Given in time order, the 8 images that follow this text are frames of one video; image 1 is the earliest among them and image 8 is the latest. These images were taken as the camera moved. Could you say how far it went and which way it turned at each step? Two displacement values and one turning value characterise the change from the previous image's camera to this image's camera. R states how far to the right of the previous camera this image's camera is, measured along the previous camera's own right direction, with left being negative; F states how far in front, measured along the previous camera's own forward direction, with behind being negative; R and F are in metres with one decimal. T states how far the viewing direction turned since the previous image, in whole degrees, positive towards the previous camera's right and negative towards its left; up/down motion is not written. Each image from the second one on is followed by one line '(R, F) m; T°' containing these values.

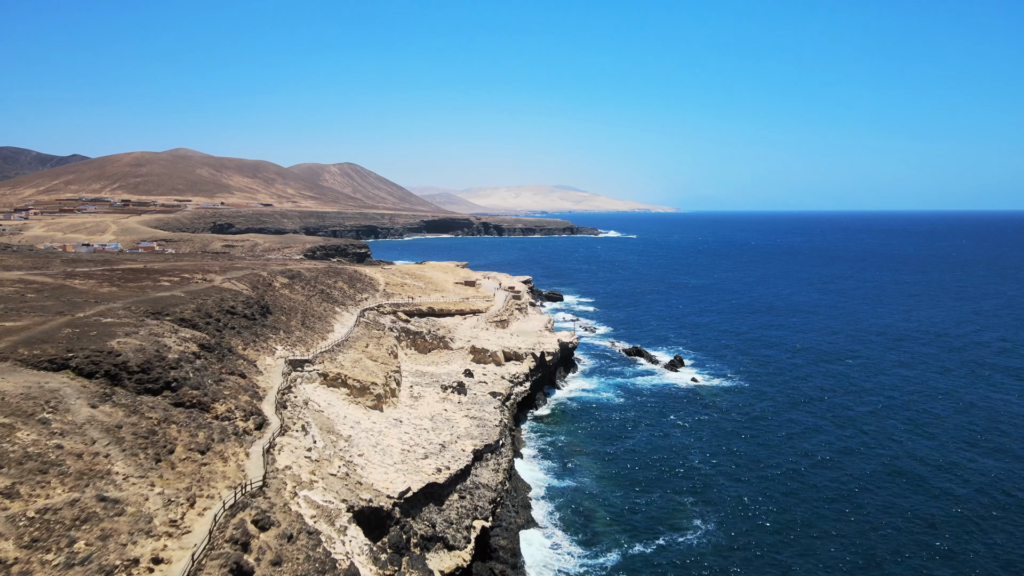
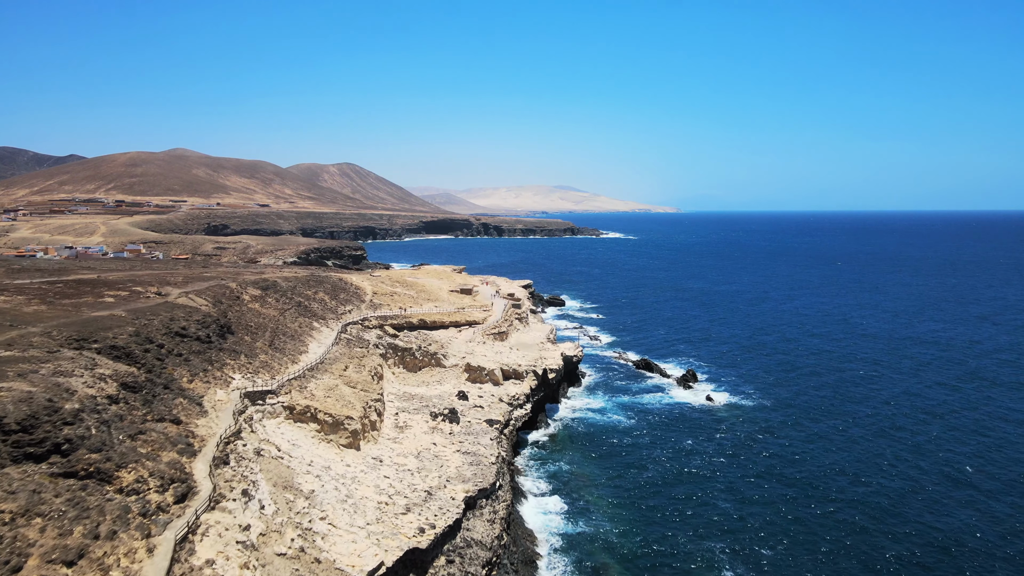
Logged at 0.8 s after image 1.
(+0.1, +3.9) m; 0°
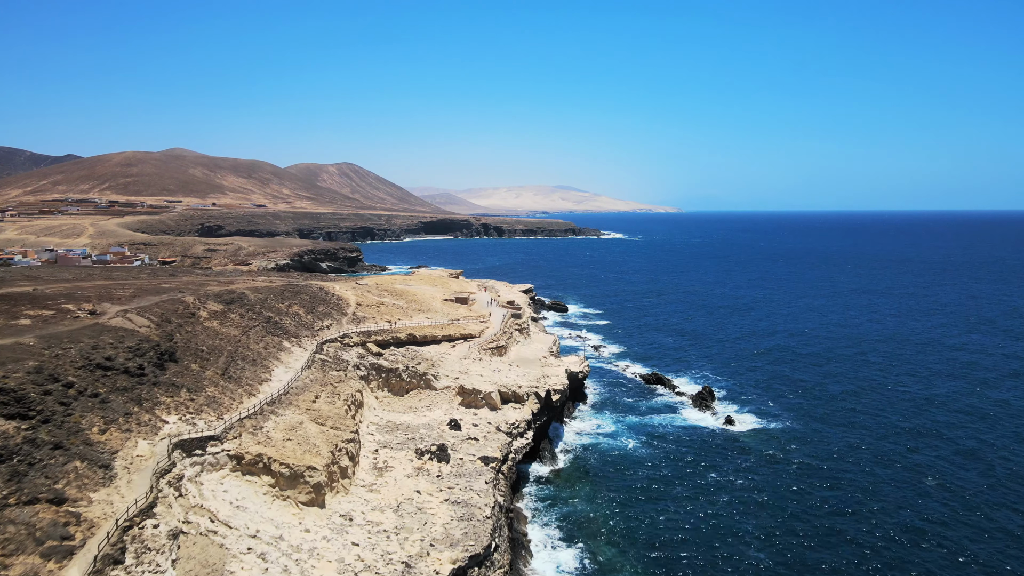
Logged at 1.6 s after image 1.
(+0.1, +4.2) m; 0°
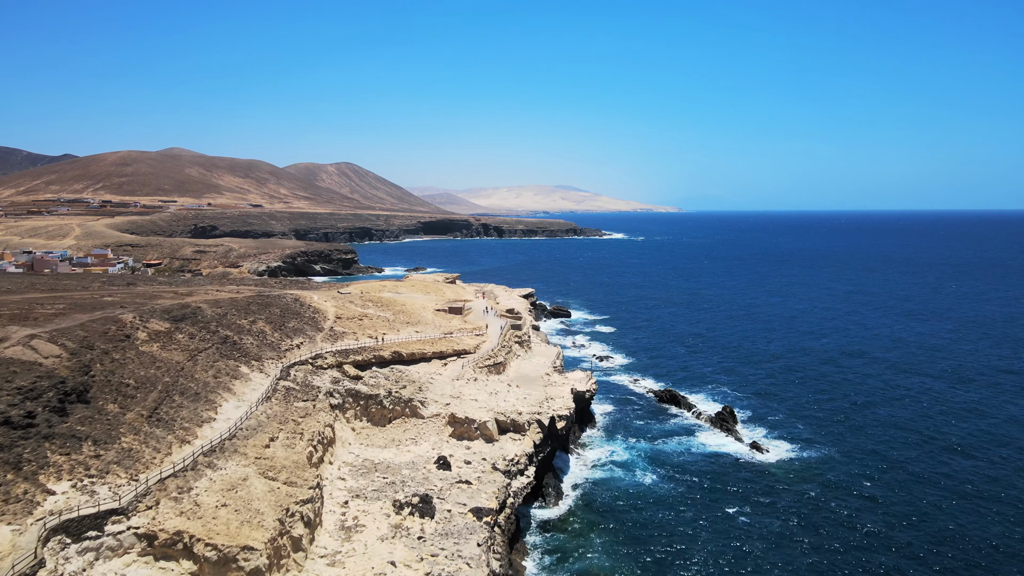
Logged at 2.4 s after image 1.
(+0.1, +4.4) m; 0°
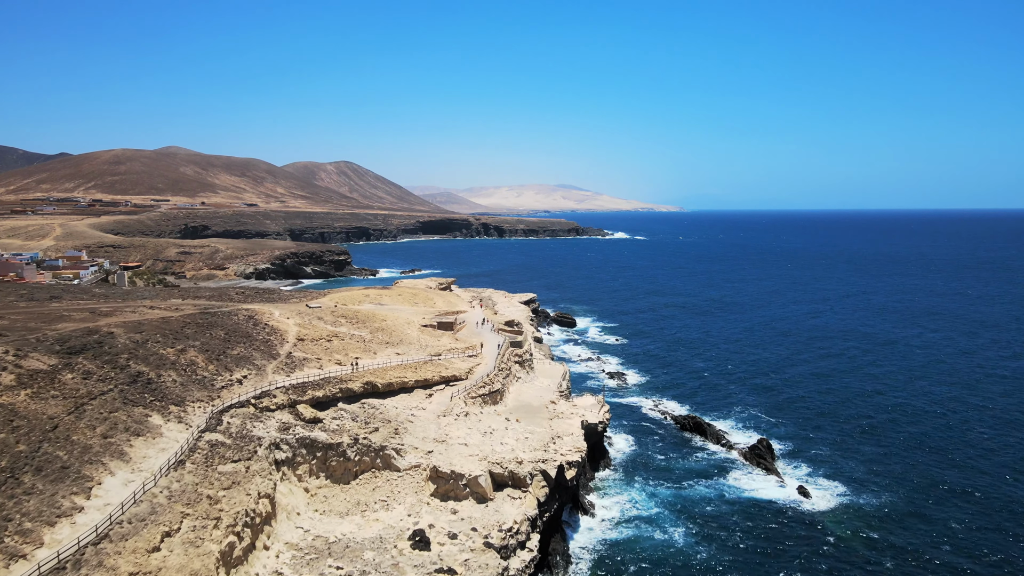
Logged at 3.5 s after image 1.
(+0.1, +5.9) m; 0°
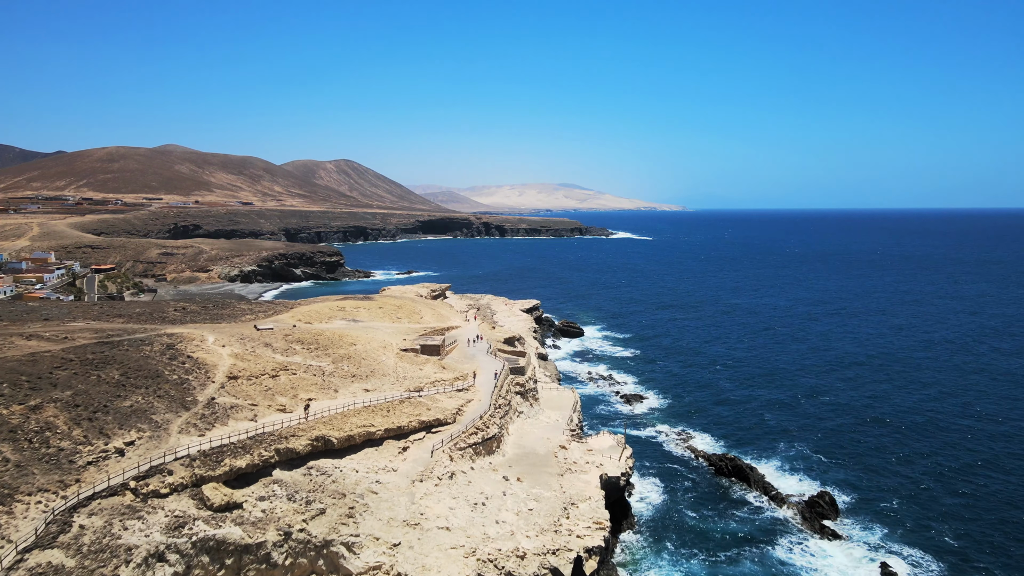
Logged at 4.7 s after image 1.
(+0.1, +6.7) m; 0°
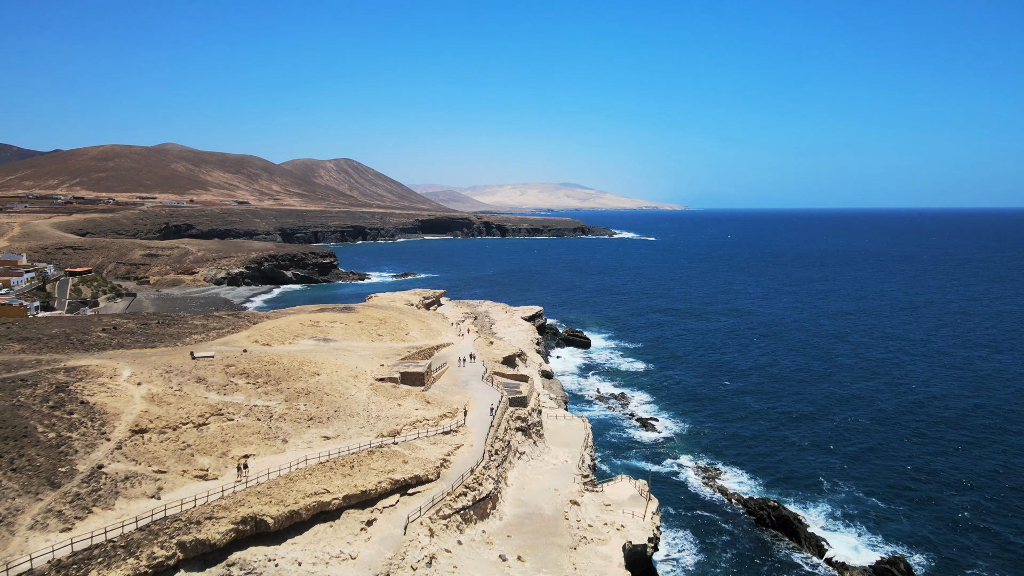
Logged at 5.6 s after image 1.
(+0.1, +5.3) m; 0°
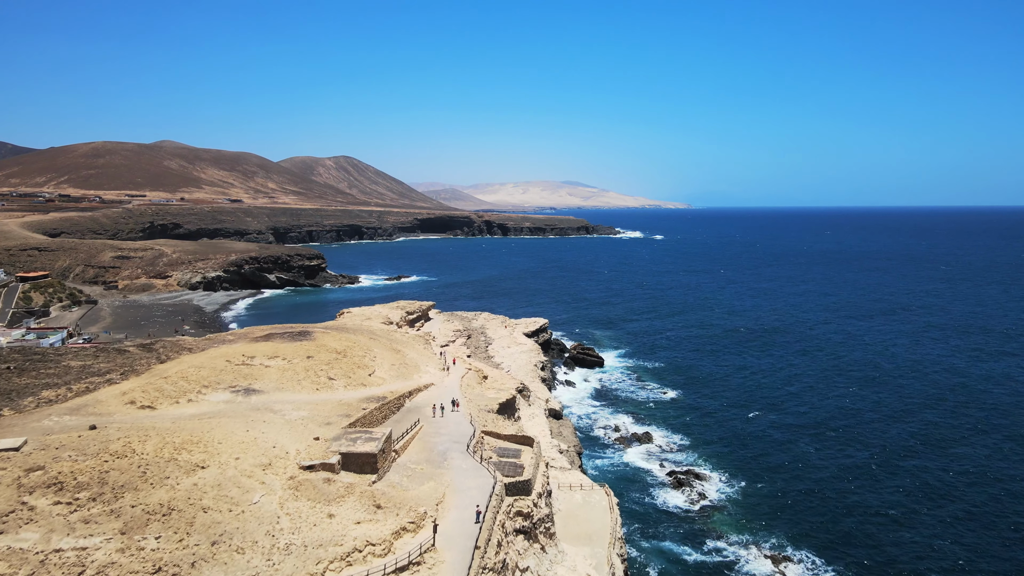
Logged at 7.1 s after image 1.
(+0.1, +8.3) m; 0°
